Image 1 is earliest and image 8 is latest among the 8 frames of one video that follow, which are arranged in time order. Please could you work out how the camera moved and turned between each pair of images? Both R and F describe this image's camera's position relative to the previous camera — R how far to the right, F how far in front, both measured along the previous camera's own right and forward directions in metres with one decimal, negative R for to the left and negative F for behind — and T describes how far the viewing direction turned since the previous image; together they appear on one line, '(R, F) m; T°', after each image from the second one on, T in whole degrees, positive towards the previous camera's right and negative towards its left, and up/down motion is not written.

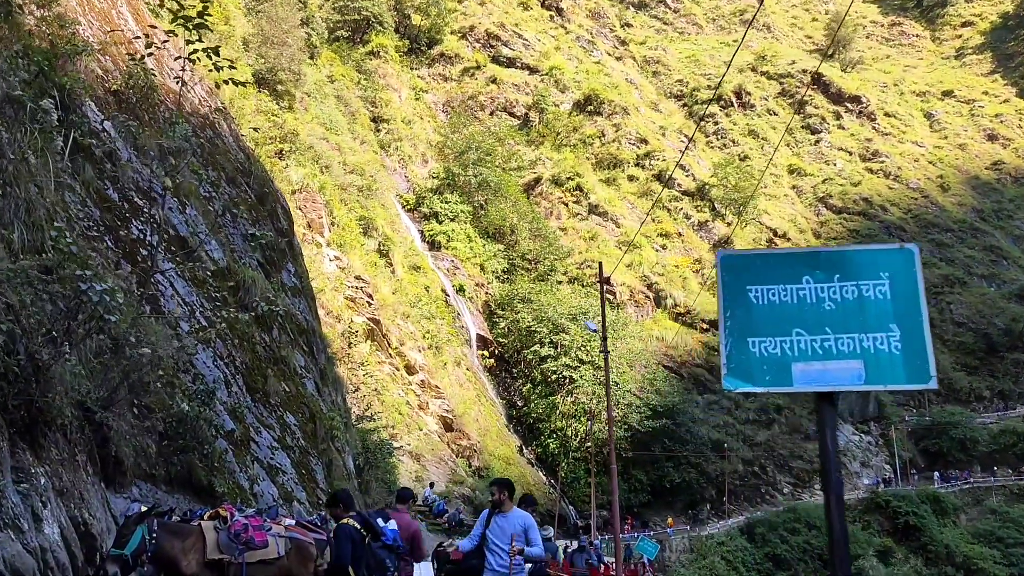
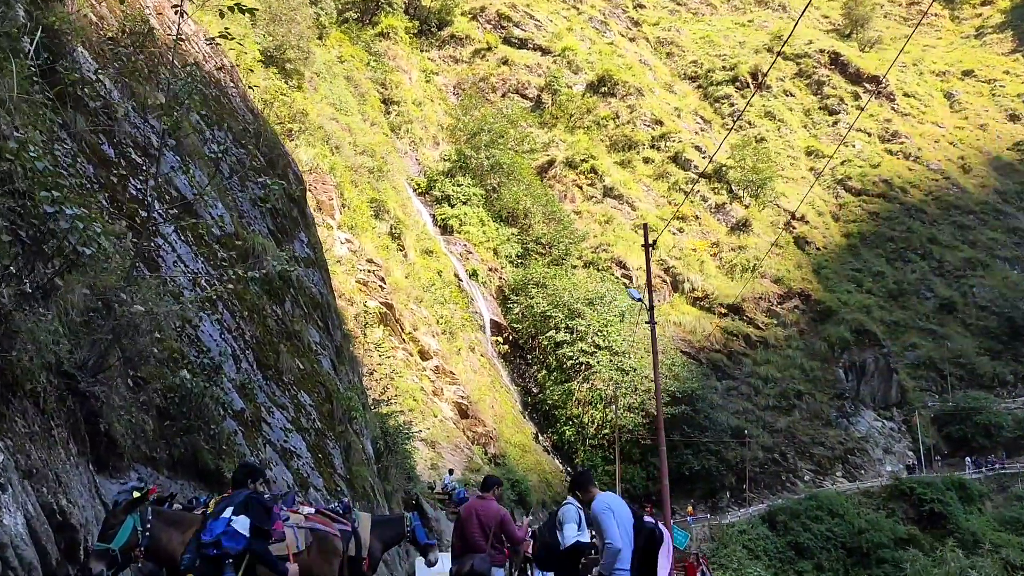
(-0.2, +0.8) m; -1°
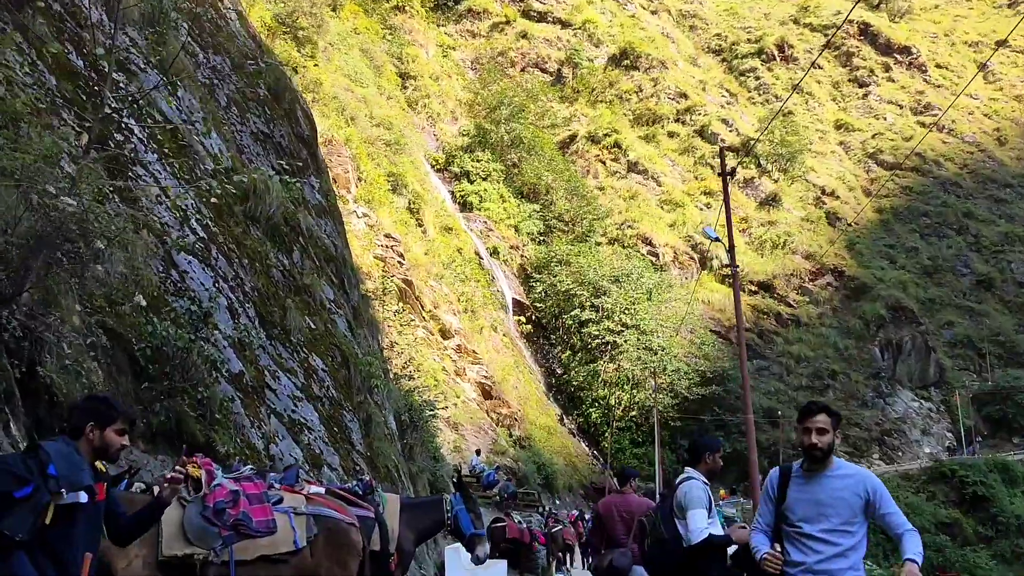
(-0.2, +1.2) m; -1°
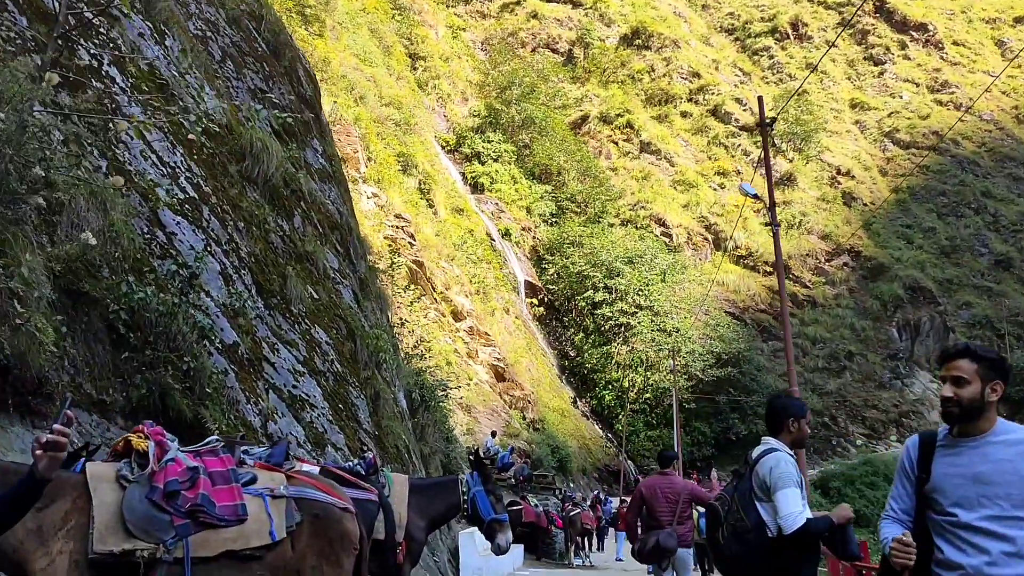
(0.0, +0.4) m; -1°
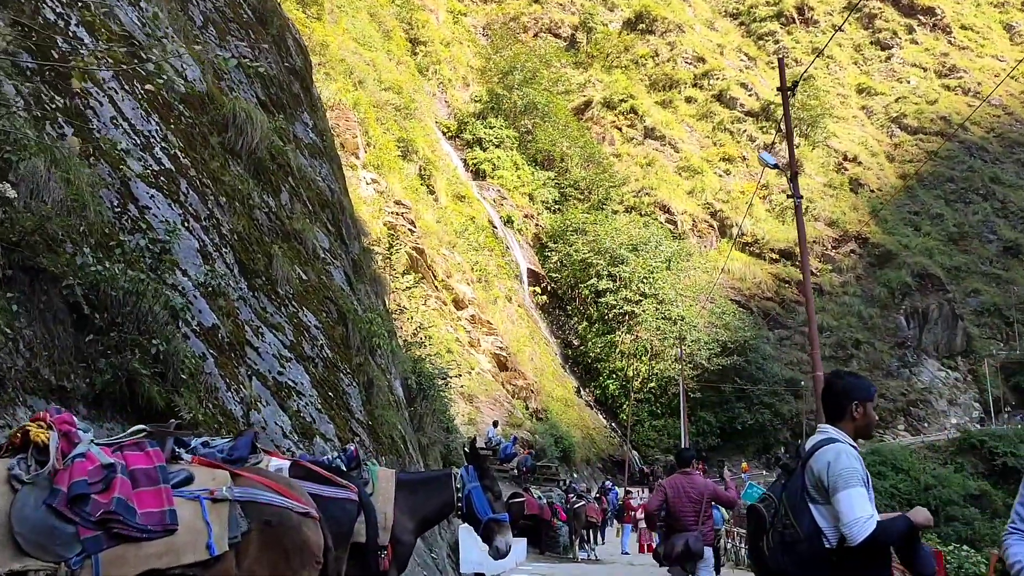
(0.0, +0.5) m; 0°
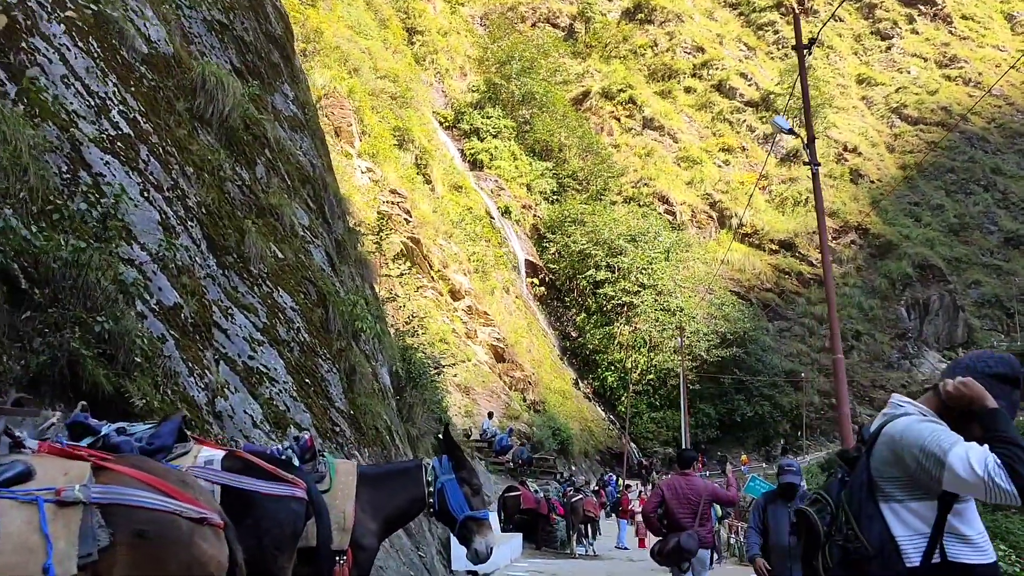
(0.0, +0.3) m; 0°
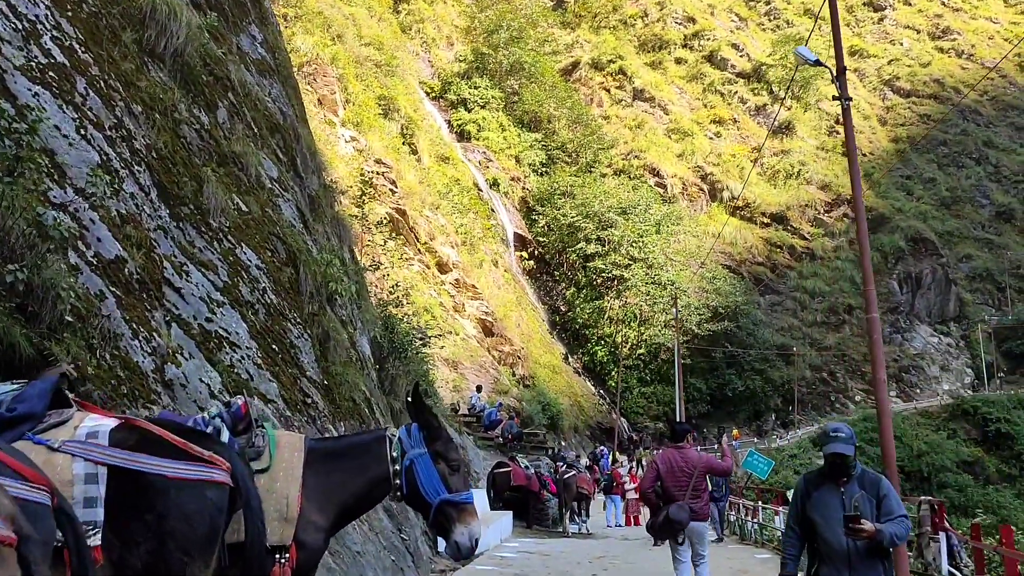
(0.0, +0.5) m; +1°
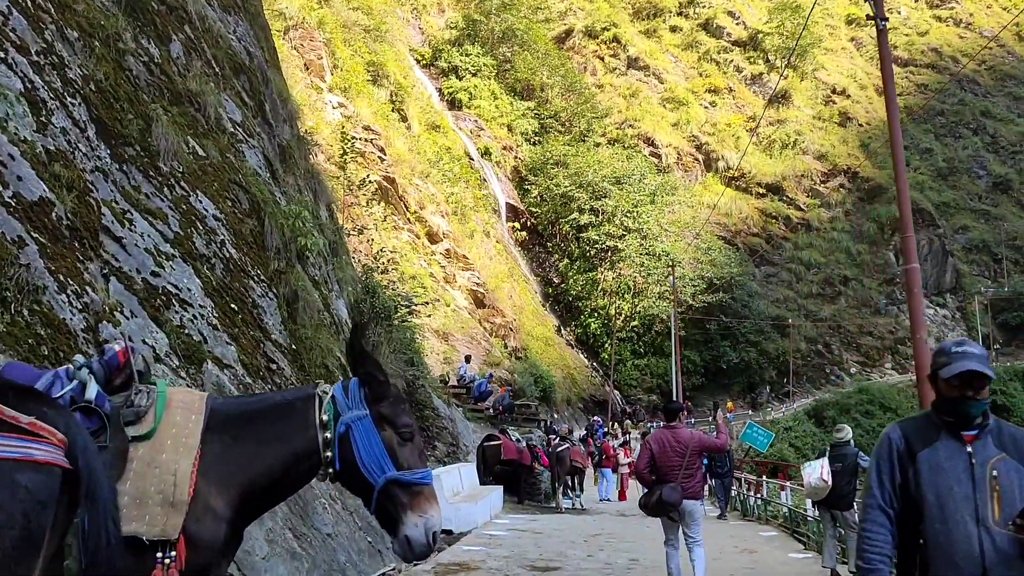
(0.0, +0.5) m; 0°
